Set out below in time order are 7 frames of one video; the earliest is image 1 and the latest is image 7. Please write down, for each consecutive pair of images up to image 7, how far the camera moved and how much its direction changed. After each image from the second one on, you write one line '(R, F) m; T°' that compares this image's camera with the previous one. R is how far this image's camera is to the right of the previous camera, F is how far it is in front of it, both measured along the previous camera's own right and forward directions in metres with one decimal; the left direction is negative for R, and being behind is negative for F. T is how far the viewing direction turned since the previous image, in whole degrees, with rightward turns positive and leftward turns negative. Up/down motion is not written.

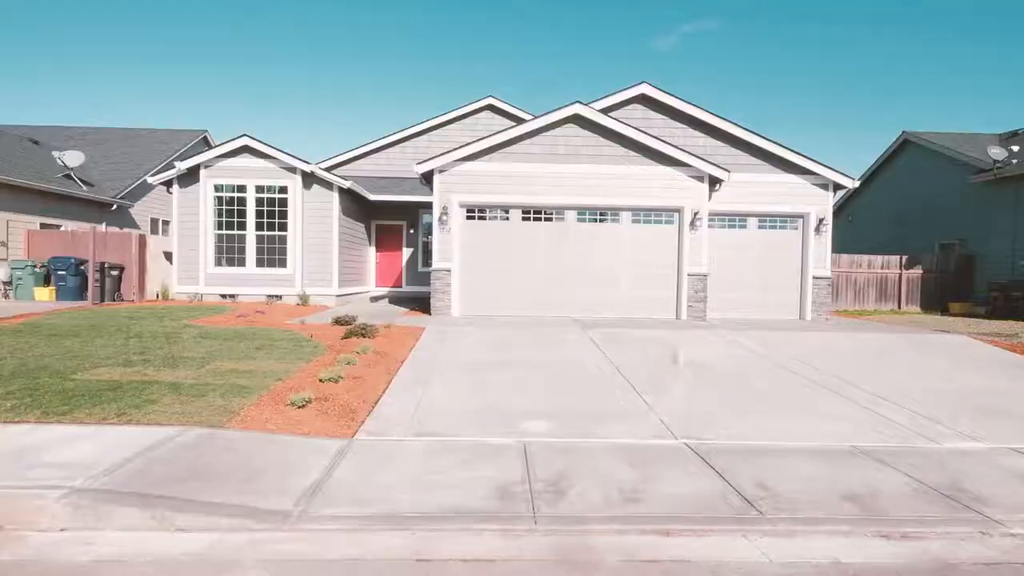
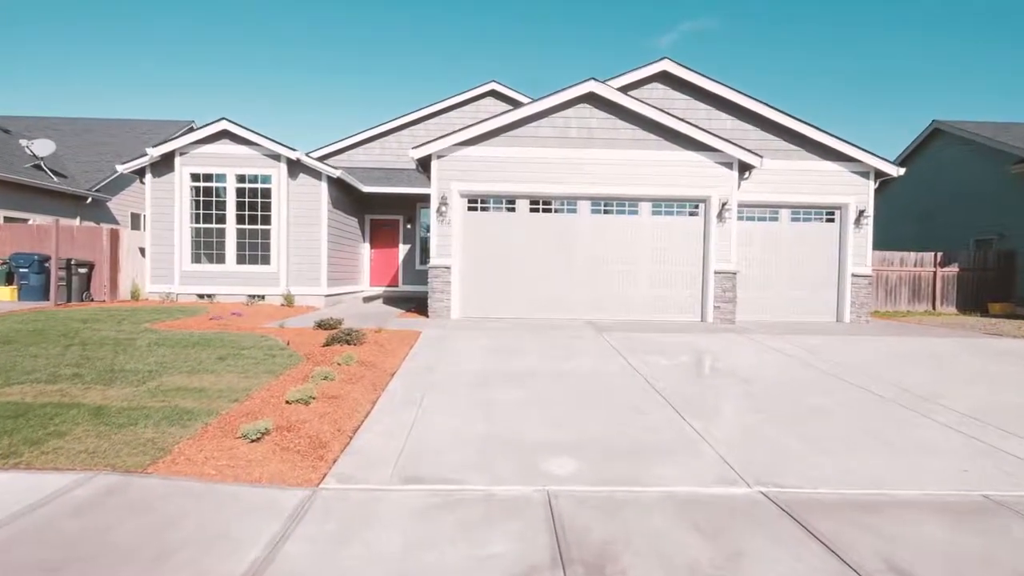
(-0.1, +1.4) m; 0°
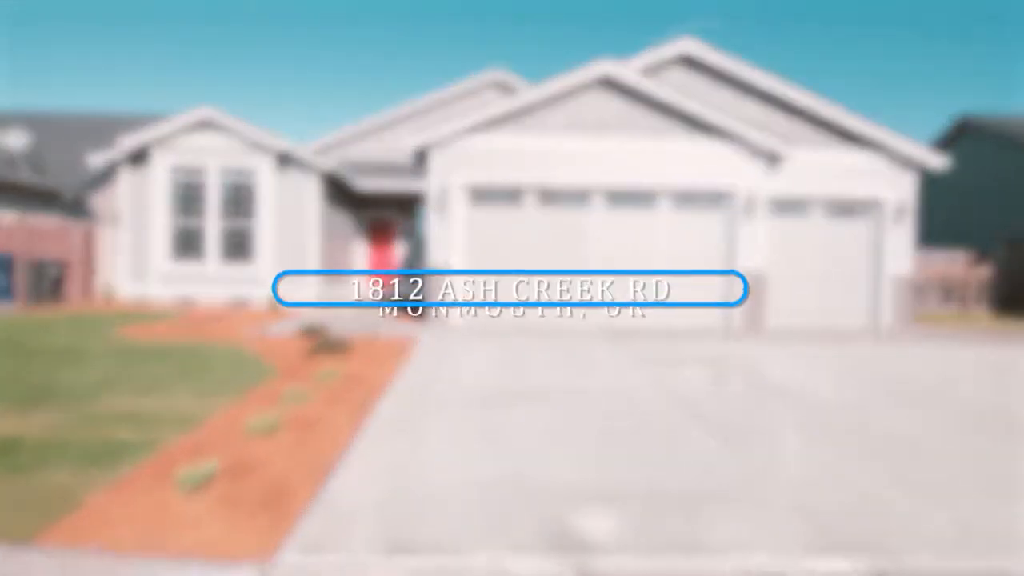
(-0.1, +1.1) m; 0°
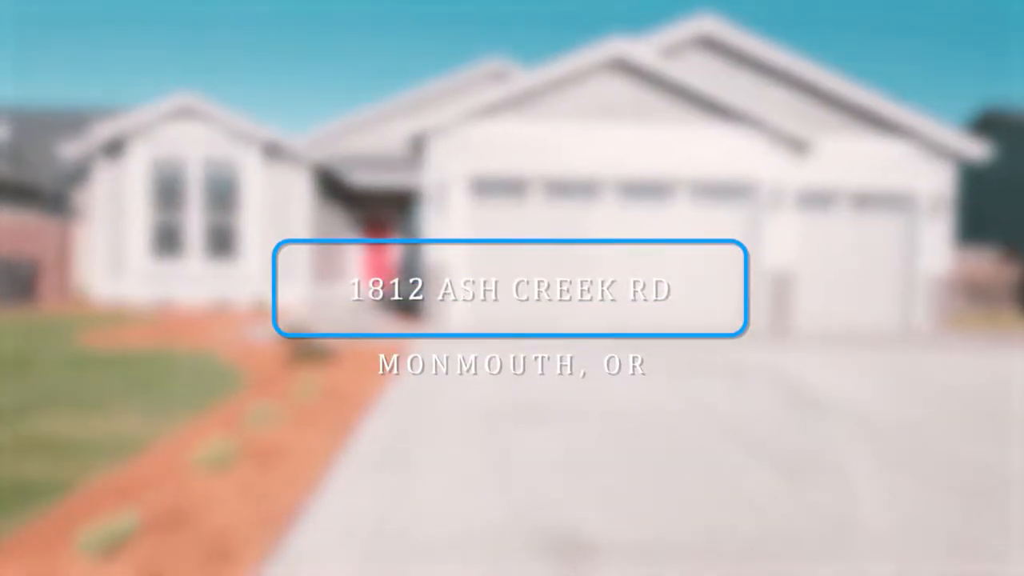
(-0.1, +0.9) m; 0°
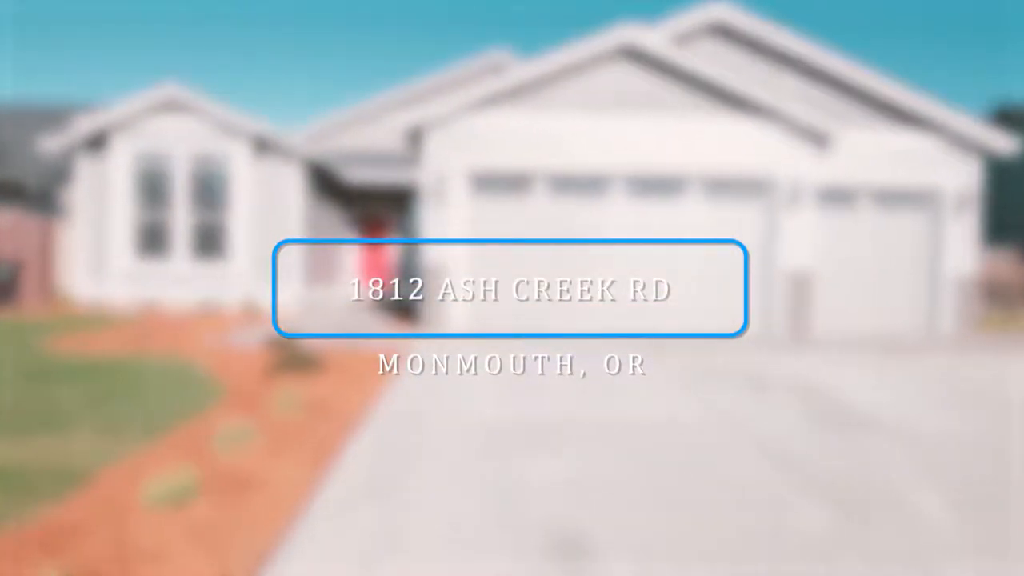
(0.0, +0.6) m; 0°
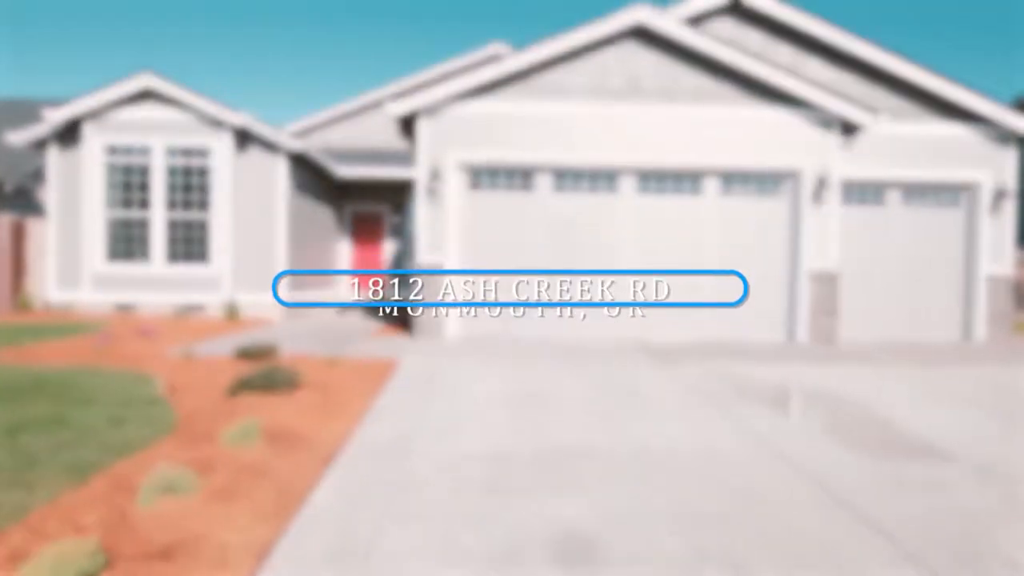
(0.0, +0.8) m; 0°
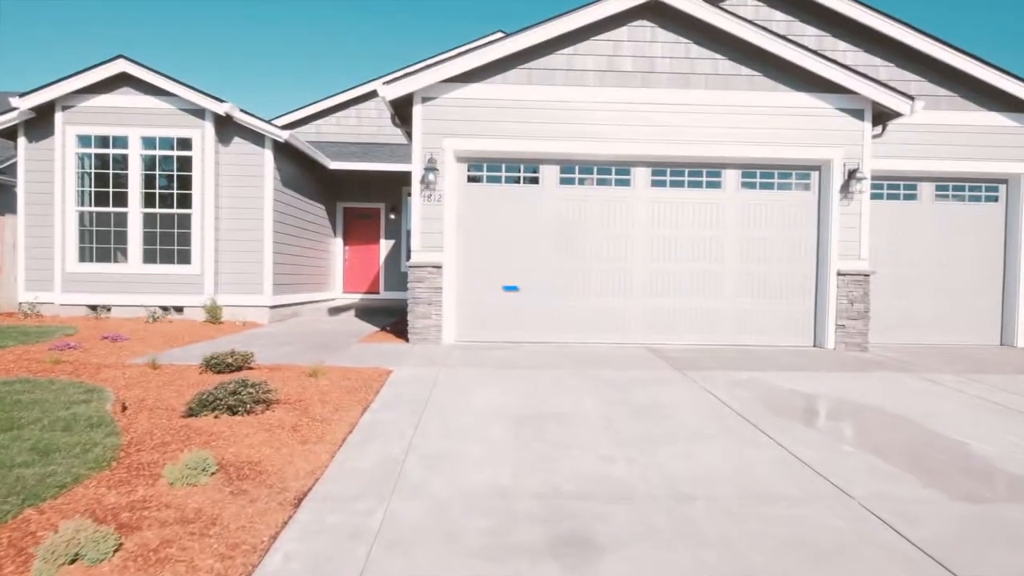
(-0.1, +0.7) m; 0°
